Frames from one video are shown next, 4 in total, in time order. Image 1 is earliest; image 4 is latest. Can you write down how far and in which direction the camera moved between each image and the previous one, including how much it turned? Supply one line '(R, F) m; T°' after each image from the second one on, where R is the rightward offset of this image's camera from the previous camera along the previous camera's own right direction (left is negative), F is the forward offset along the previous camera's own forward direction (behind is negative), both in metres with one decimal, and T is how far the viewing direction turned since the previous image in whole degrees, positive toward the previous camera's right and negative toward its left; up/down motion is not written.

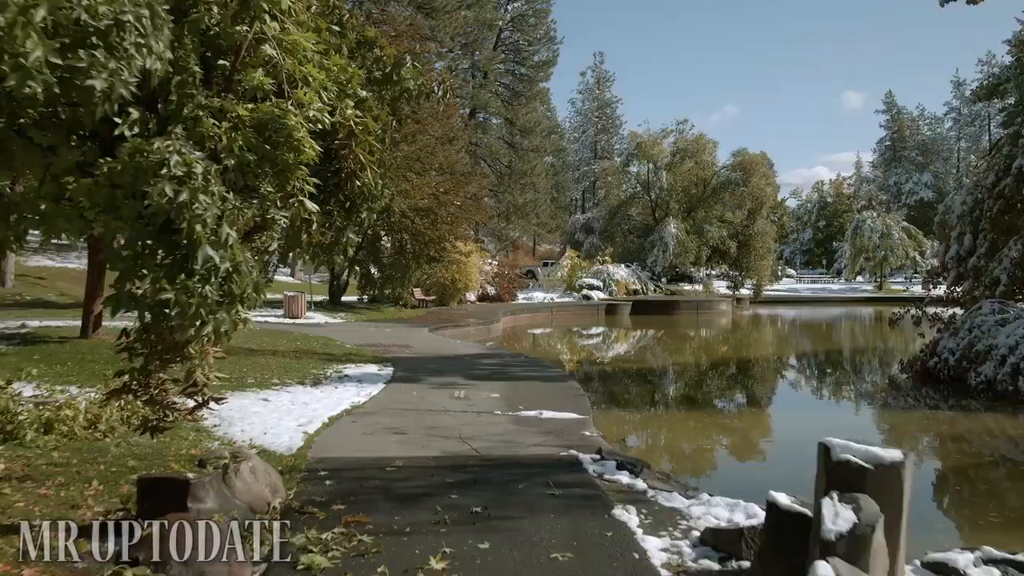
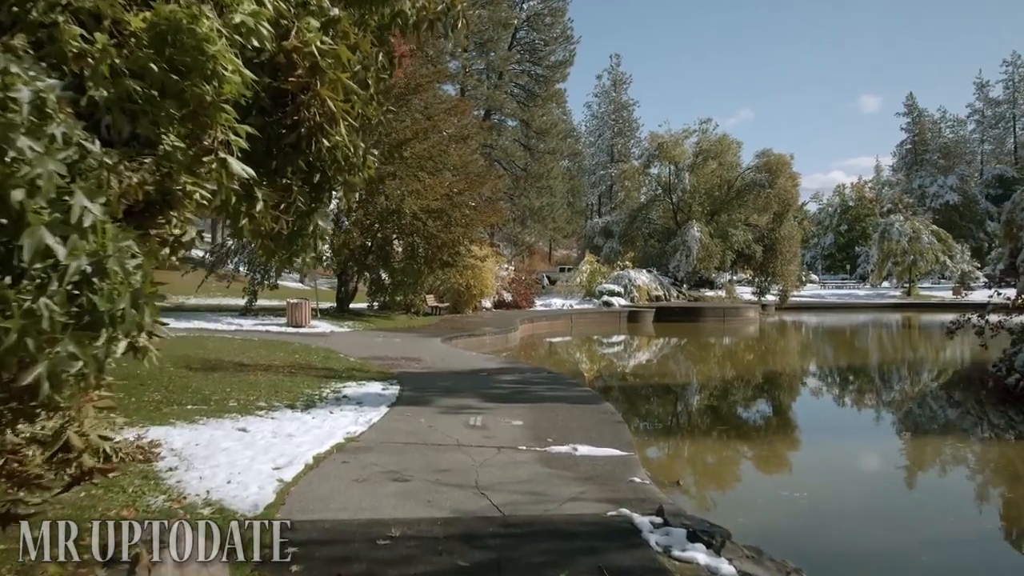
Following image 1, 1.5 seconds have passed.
(-0.1, +1.2) m; -1°
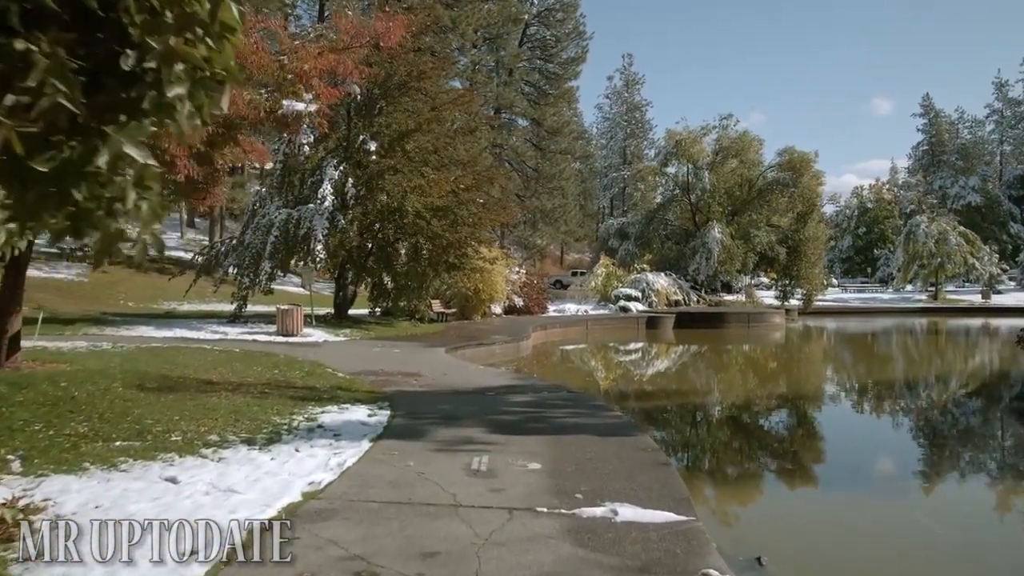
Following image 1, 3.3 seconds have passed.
(0.0, +1.5) m; -1°
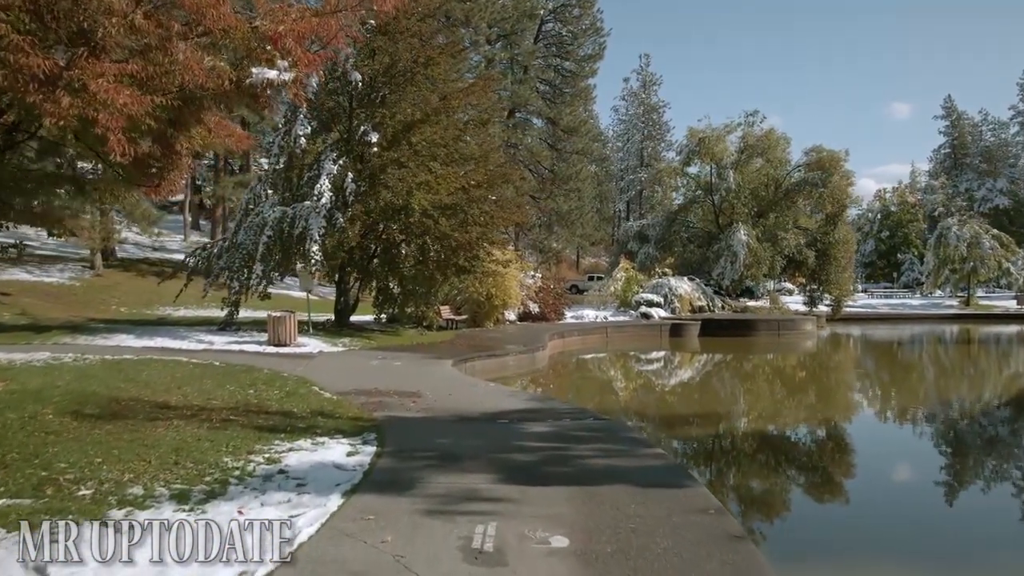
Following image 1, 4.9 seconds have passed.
(0.0, +1.5) m; -1°
